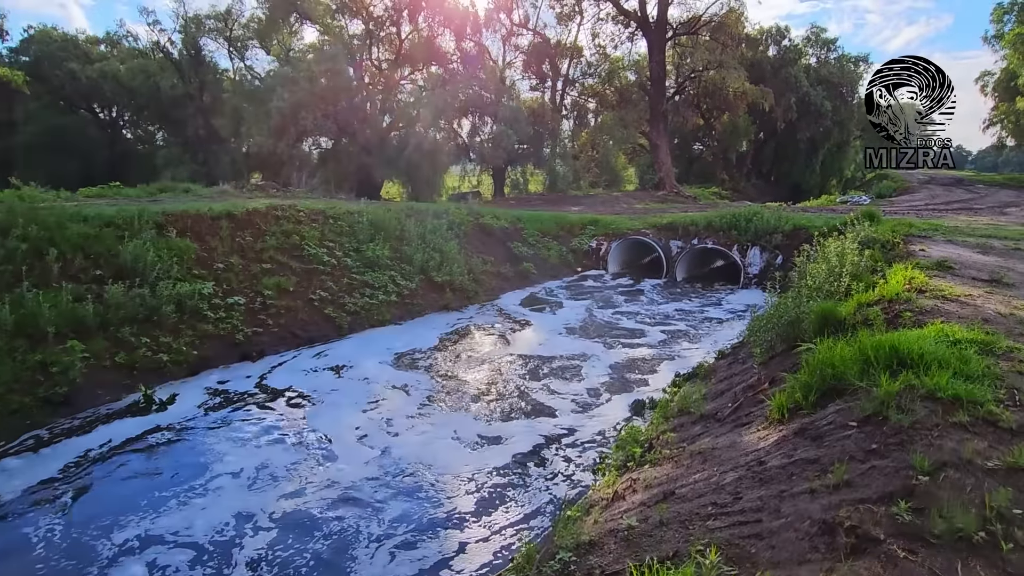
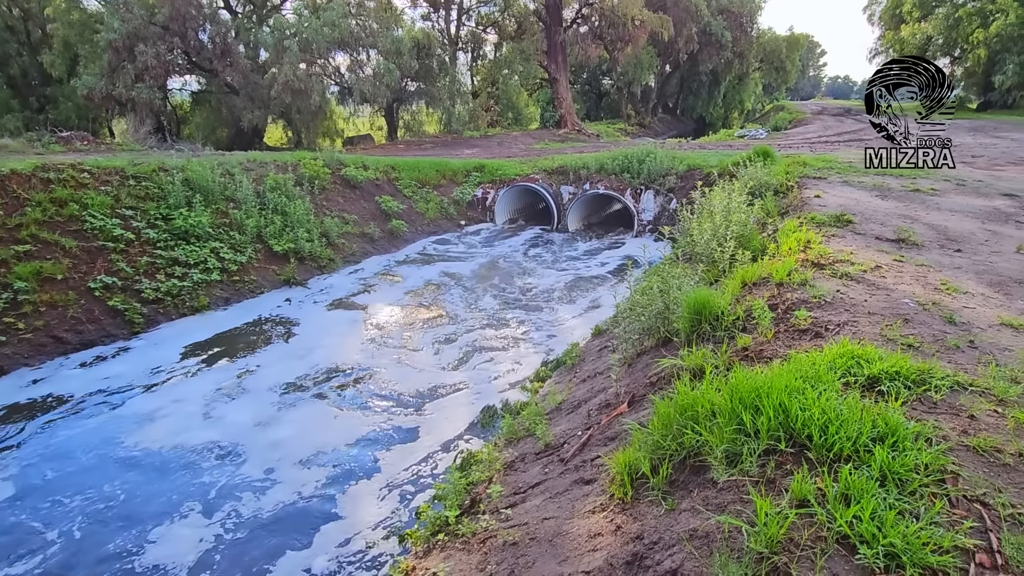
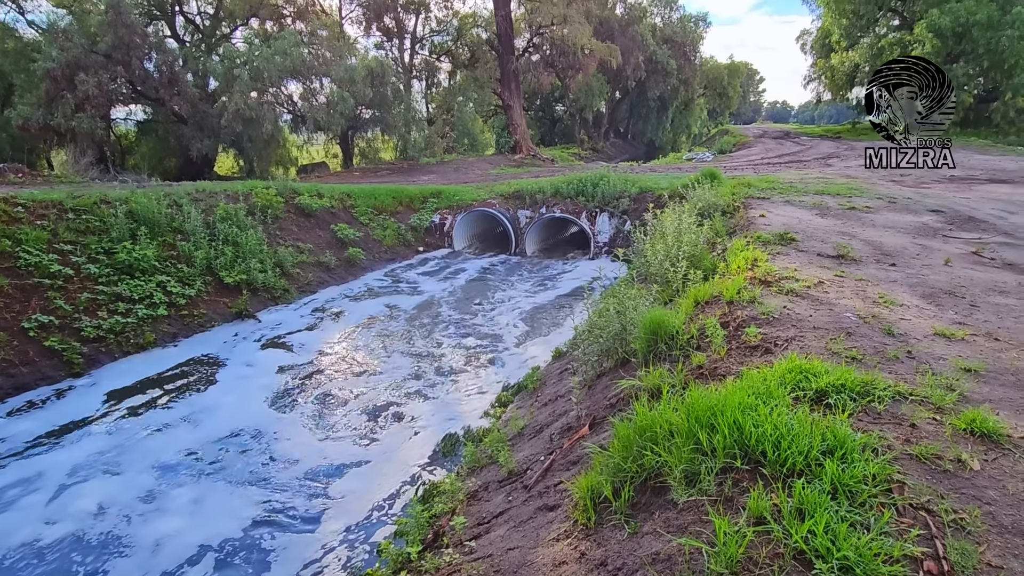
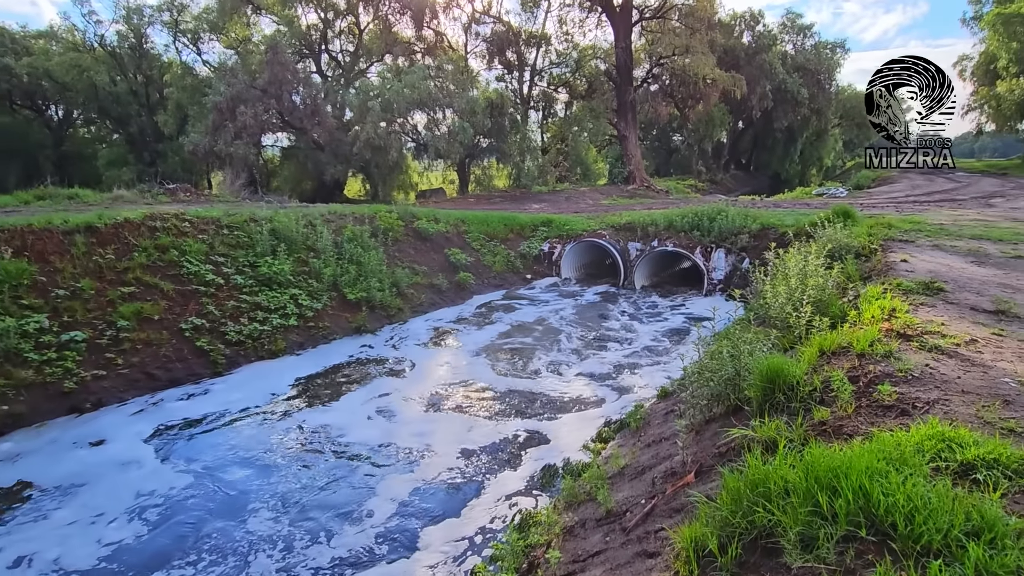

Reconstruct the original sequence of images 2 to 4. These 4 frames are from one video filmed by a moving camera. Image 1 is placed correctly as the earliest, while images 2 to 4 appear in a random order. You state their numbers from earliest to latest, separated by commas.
4, 2, 3
